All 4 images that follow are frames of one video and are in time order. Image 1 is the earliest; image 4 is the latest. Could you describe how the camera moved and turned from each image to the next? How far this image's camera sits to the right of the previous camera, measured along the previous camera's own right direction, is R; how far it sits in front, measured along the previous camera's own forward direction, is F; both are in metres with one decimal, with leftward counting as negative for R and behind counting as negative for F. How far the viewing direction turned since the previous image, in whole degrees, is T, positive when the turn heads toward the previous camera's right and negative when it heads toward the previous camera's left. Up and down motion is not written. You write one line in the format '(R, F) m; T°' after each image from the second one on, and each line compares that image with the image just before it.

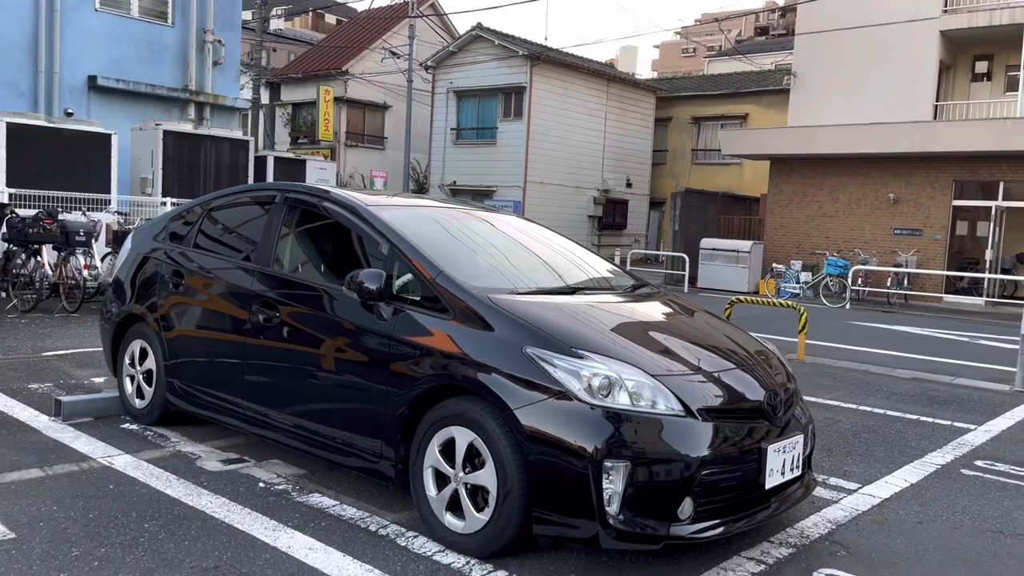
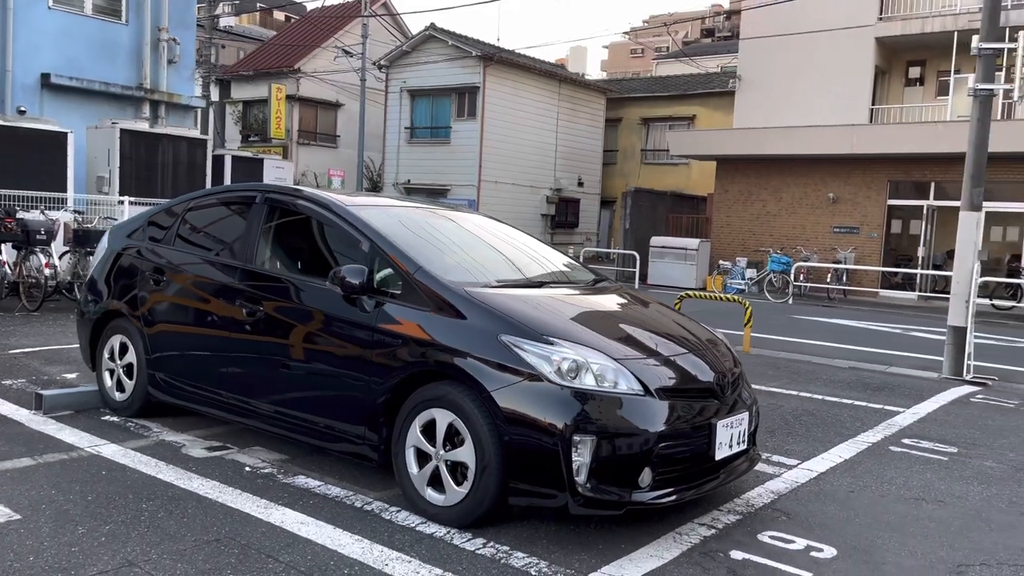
(-0.1, -0.3) m; +3°
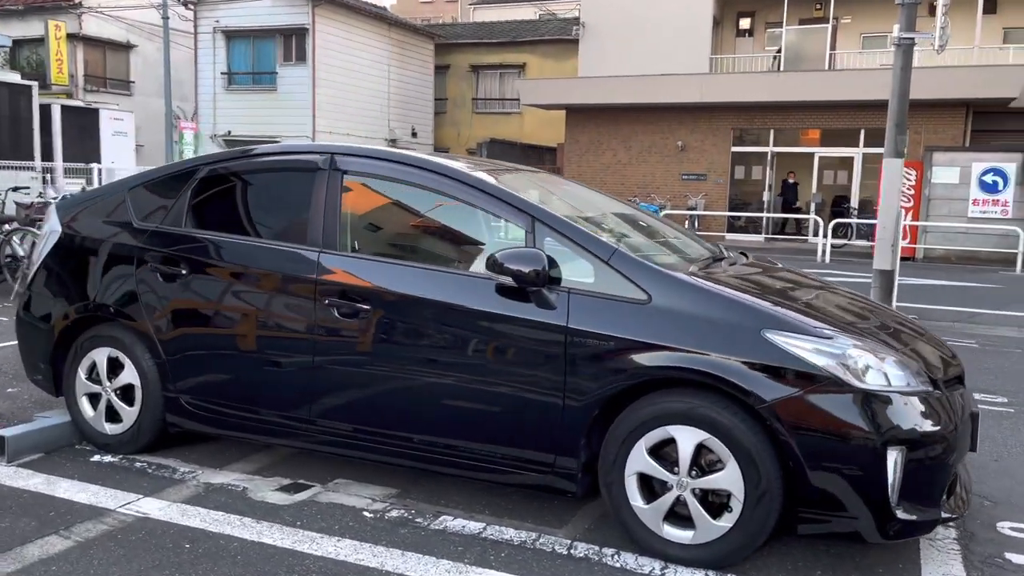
(-1.6, +1.0) m; +14°
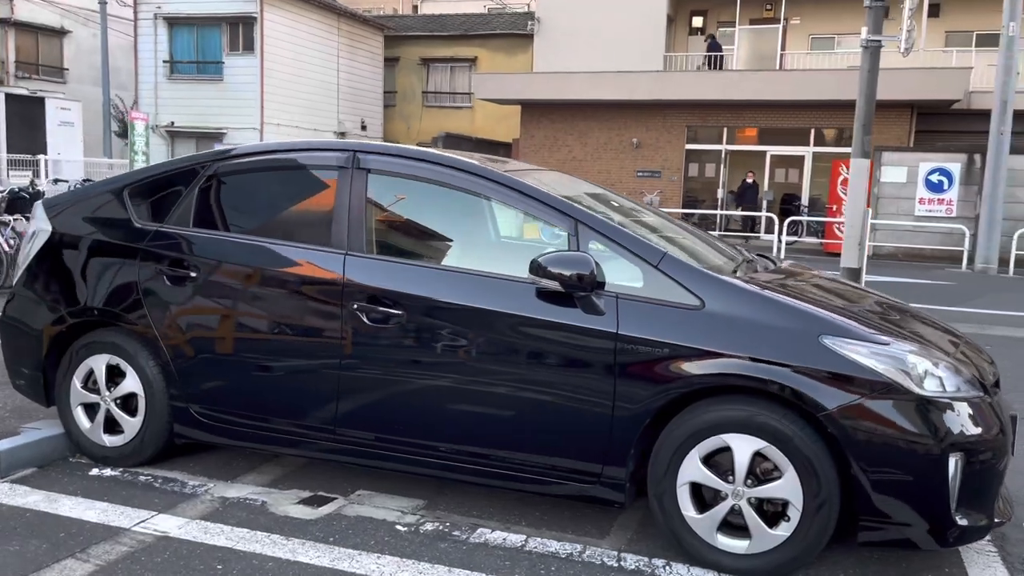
(-0.4, +0.1) m; +4°
